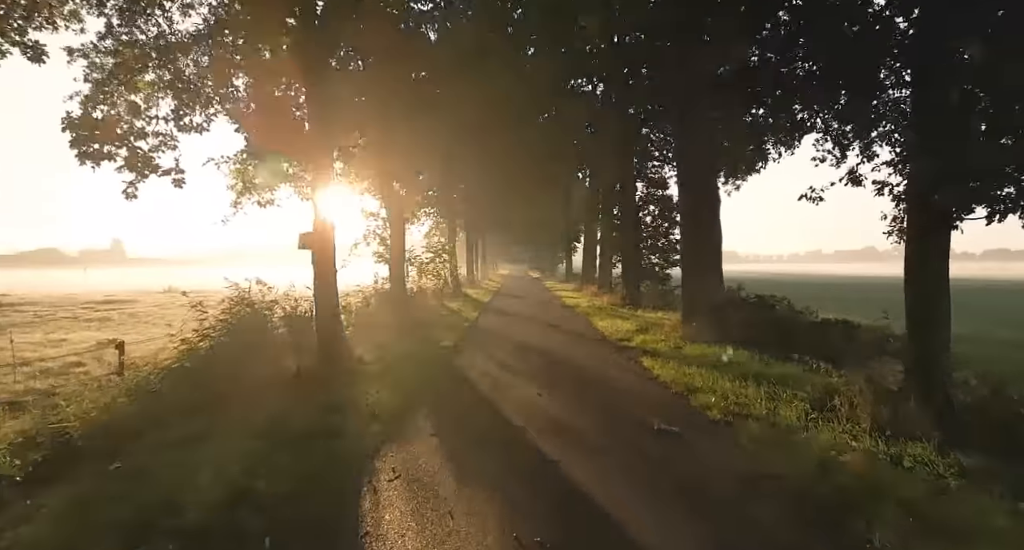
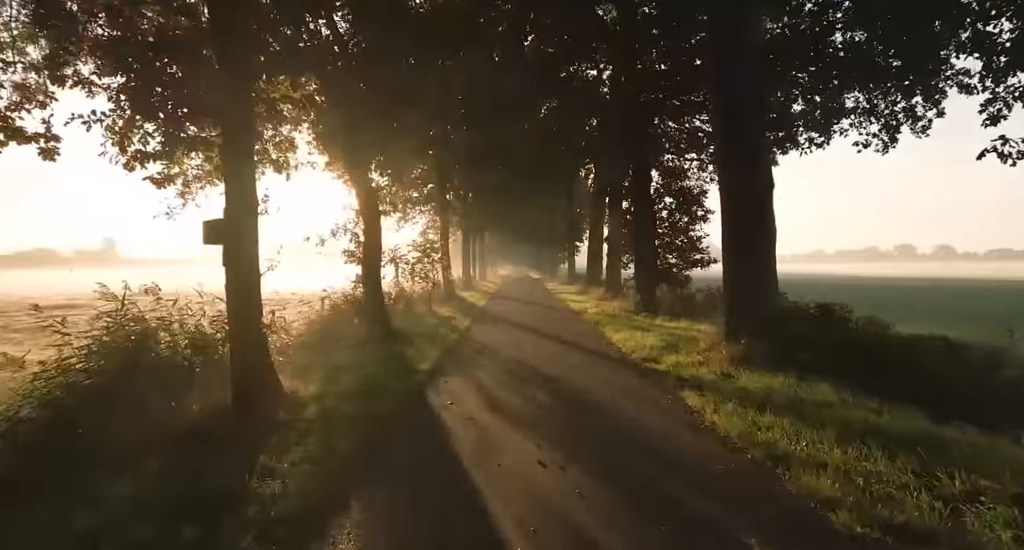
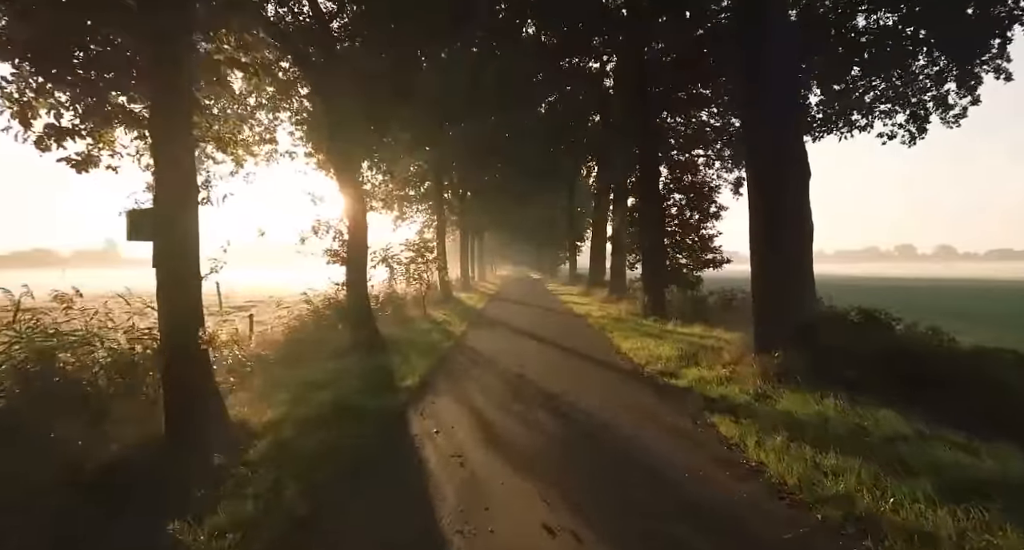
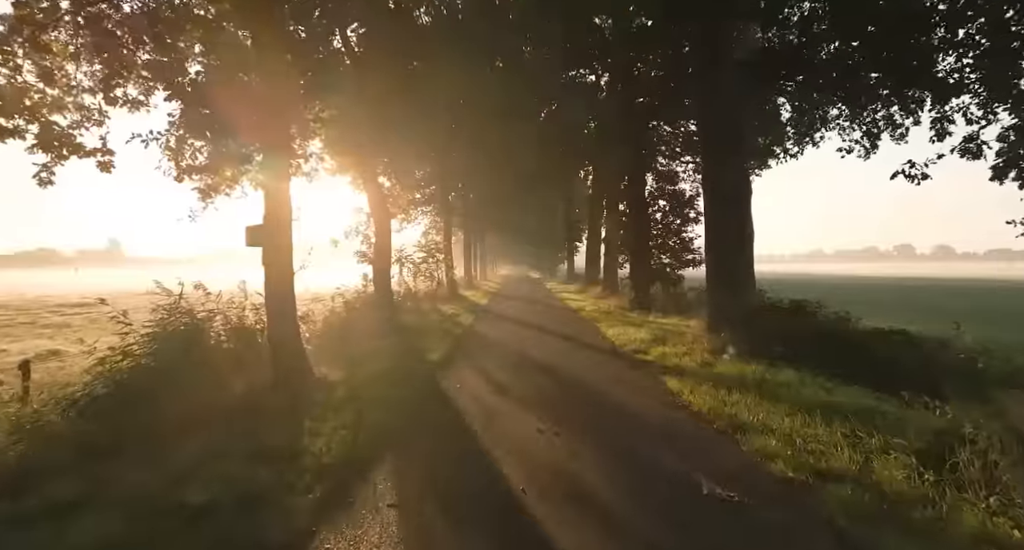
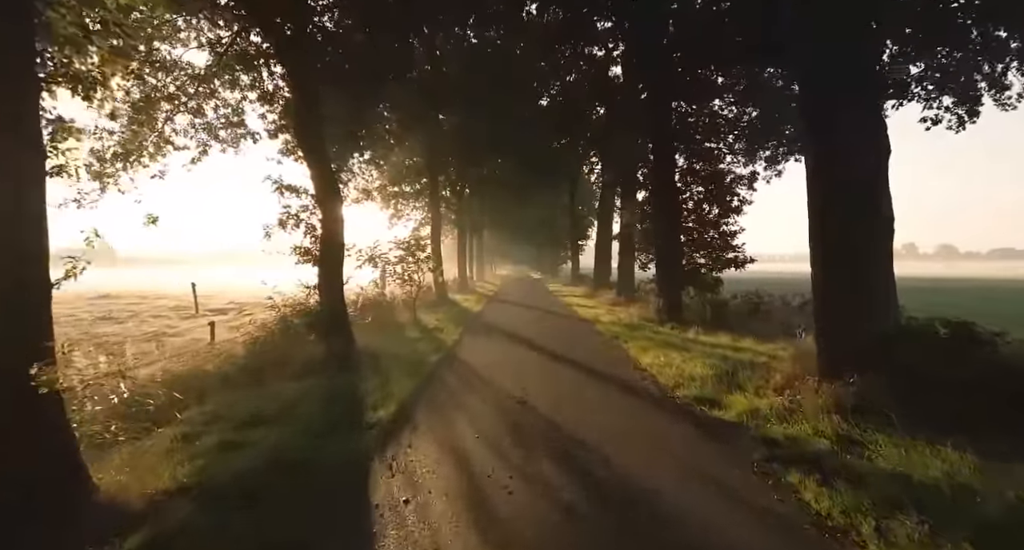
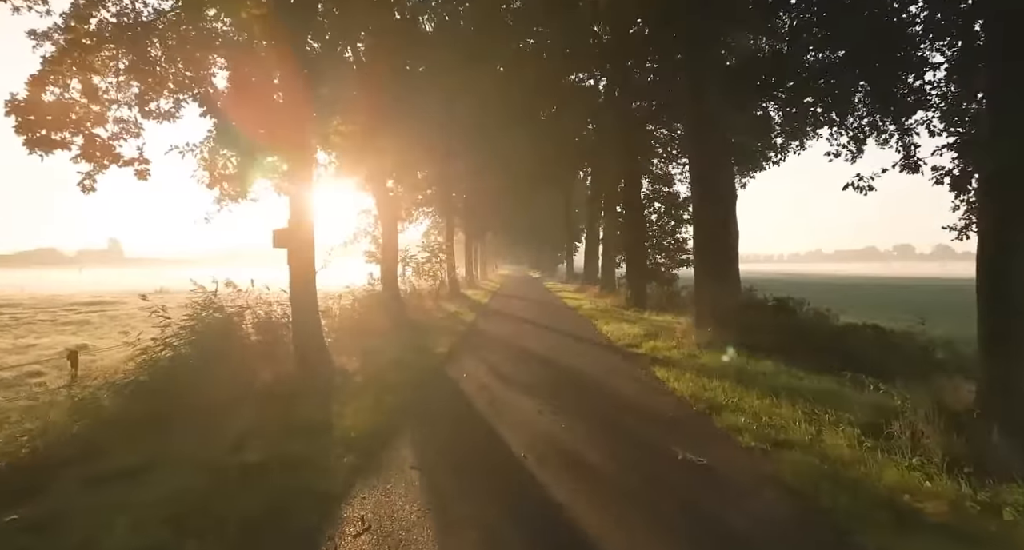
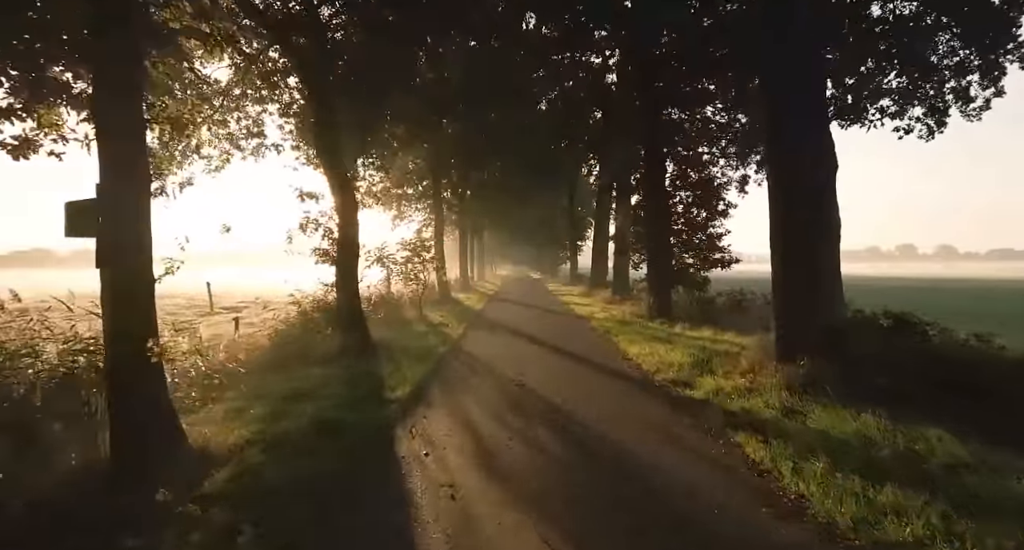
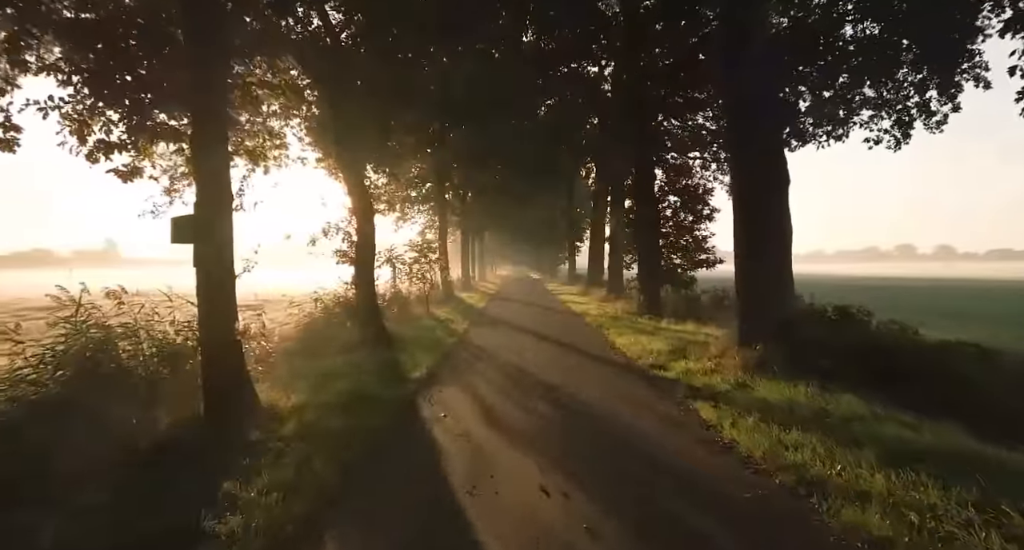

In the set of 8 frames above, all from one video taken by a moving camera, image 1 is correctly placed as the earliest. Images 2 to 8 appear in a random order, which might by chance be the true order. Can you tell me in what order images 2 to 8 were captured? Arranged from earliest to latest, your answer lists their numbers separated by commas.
6, 4, 2, 8, 3, 7, 5
